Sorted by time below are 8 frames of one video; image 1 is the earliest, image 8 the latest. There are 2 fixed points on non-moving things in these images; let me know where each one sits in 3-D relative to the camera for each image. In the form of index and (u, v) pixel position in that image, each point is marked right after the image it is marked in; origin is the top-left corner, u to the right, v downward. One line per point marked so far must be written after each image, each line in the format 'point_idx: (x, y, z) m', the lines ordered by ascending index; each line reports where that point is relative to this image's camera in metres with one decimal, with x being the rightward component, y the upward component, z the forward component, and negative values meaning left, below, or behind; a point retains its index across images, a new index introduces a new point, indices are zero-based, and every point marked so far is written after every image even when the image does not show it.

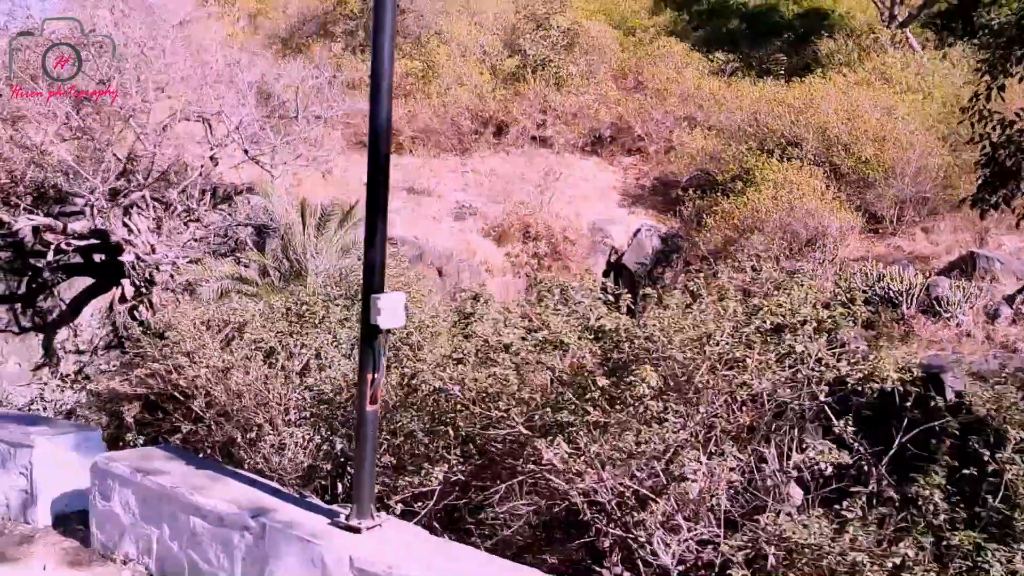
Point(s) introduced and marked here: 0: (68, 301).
0: (-5.6, -0.2, +11.3) m
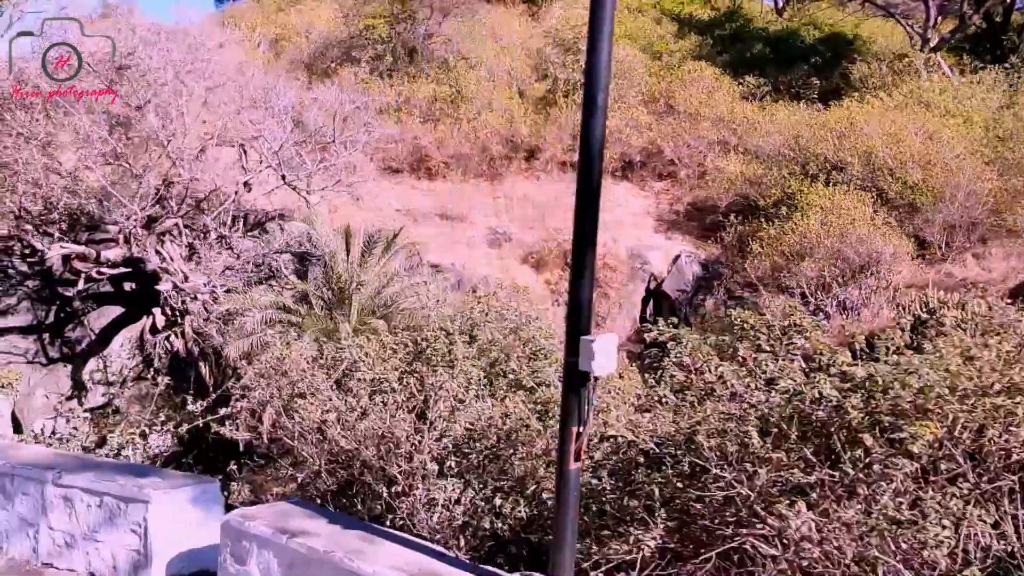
0: (-5.1, -0.5, +11.0) m
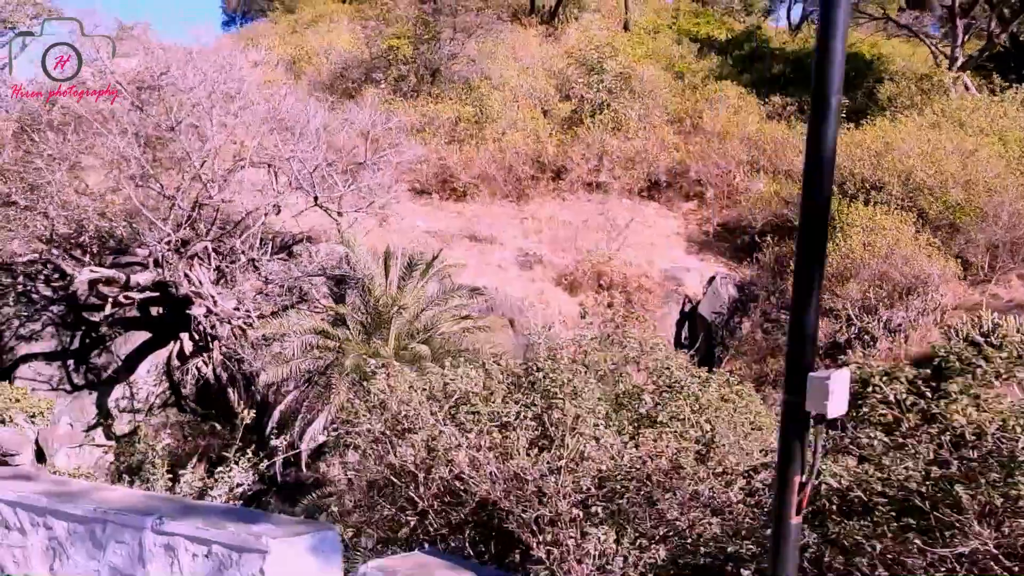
0: (-4.6, -0.8, +10.8) m
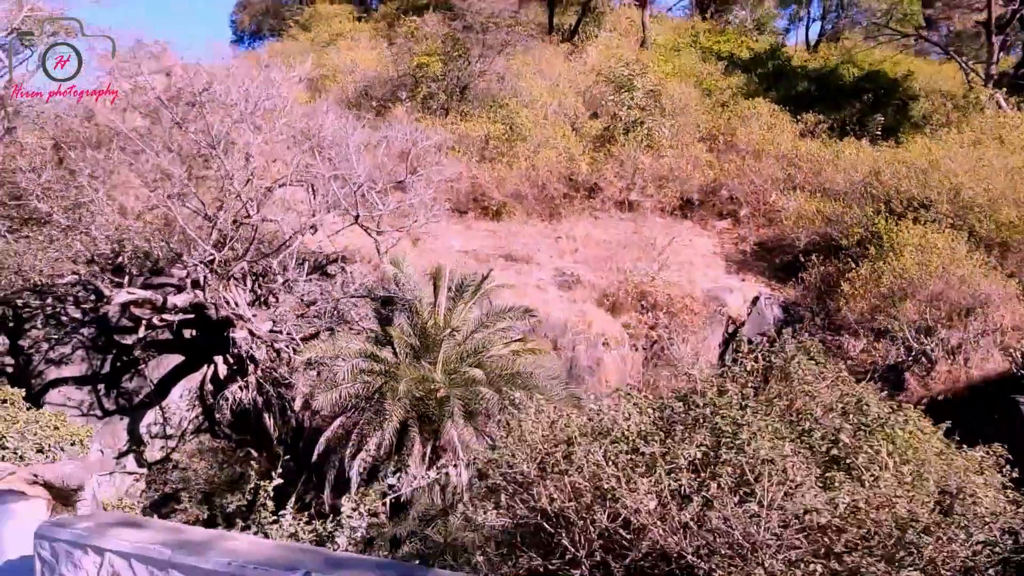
0: (-4.1, -1.1, +10.4) m
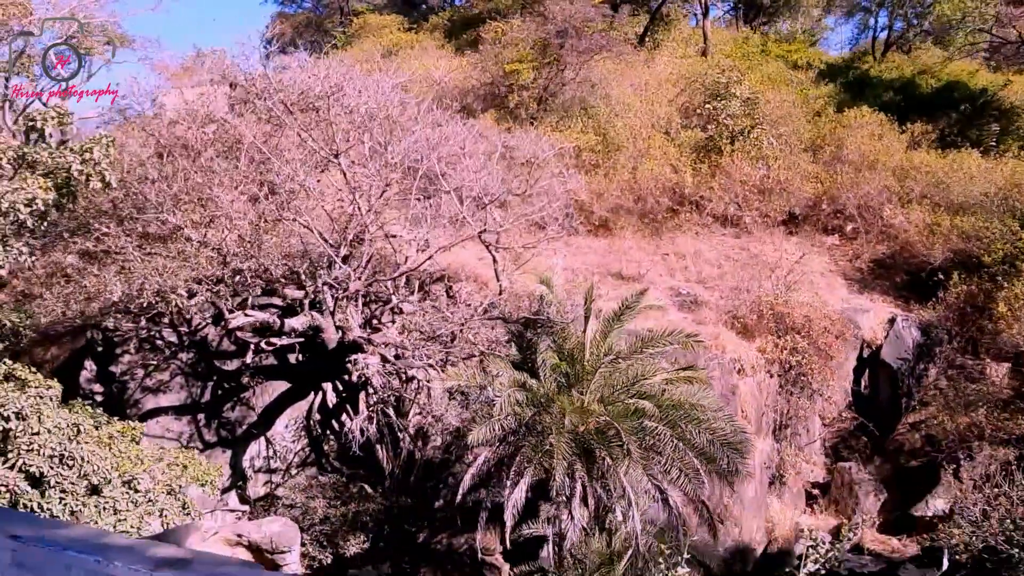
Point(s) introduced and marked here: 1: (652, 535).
0: (-2.7, -1.3, +9.6) m
1: (+1.1, -2.0, +7.4) m
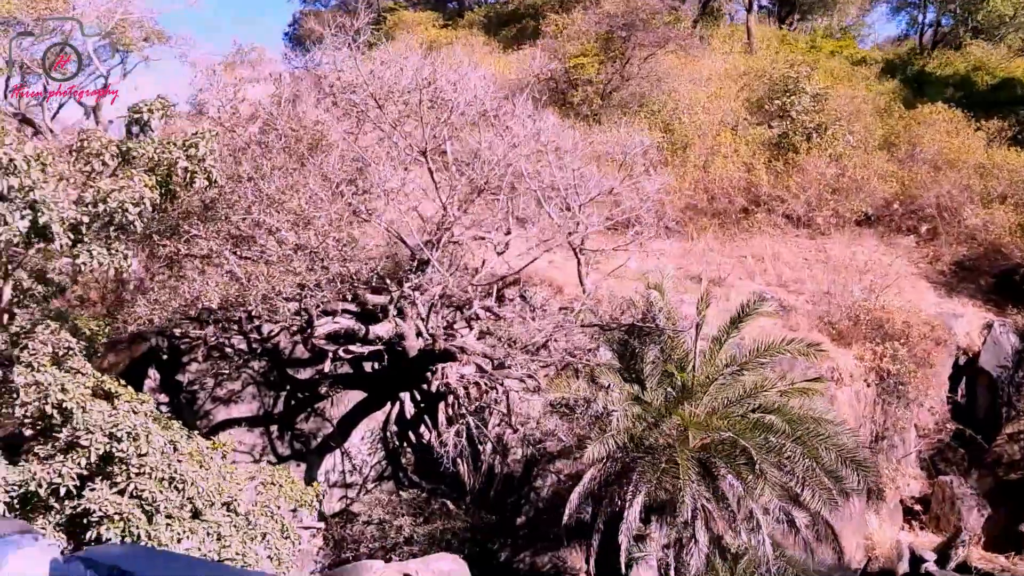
0: (-1.8, -1.4, +9.1) m
1: (+2.0, -2.1, +6.9) m
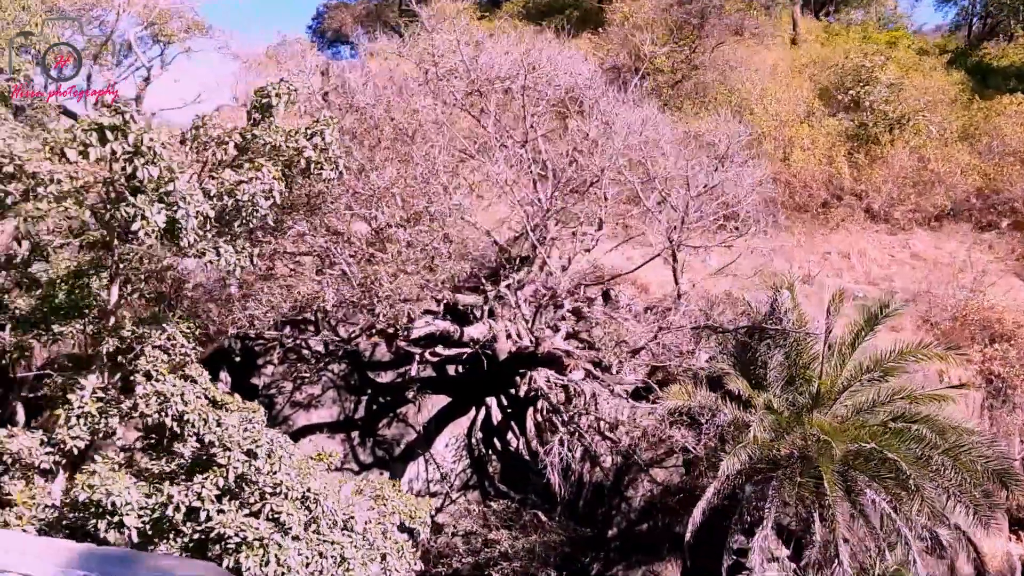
0: (-0.9, -1.3, +8.7) m
1: (+2.9, -2.1, +6.4) m
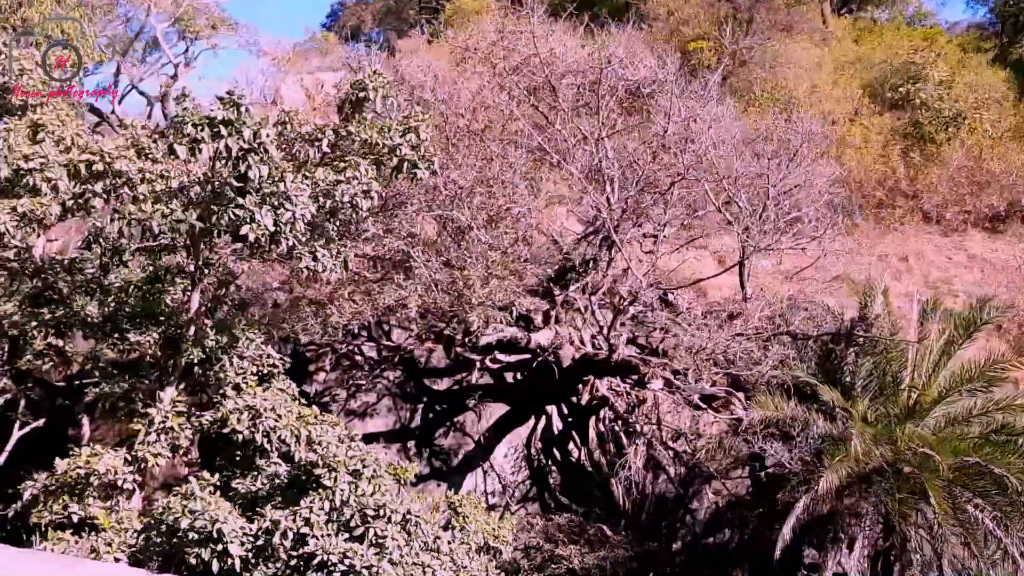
0: (-0.3, -1.4, +8.4) m
1: (+3.5, -2.1, +6.1) m
